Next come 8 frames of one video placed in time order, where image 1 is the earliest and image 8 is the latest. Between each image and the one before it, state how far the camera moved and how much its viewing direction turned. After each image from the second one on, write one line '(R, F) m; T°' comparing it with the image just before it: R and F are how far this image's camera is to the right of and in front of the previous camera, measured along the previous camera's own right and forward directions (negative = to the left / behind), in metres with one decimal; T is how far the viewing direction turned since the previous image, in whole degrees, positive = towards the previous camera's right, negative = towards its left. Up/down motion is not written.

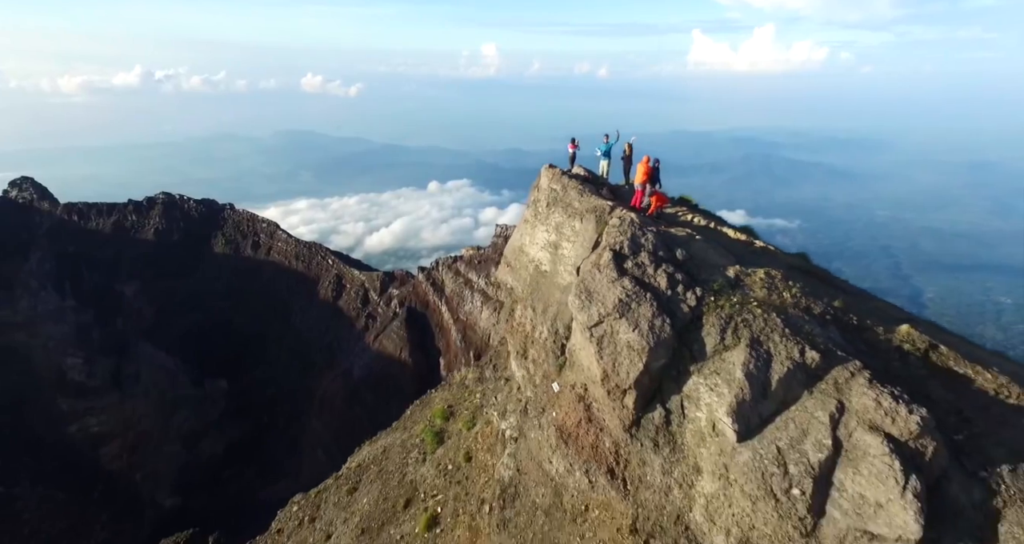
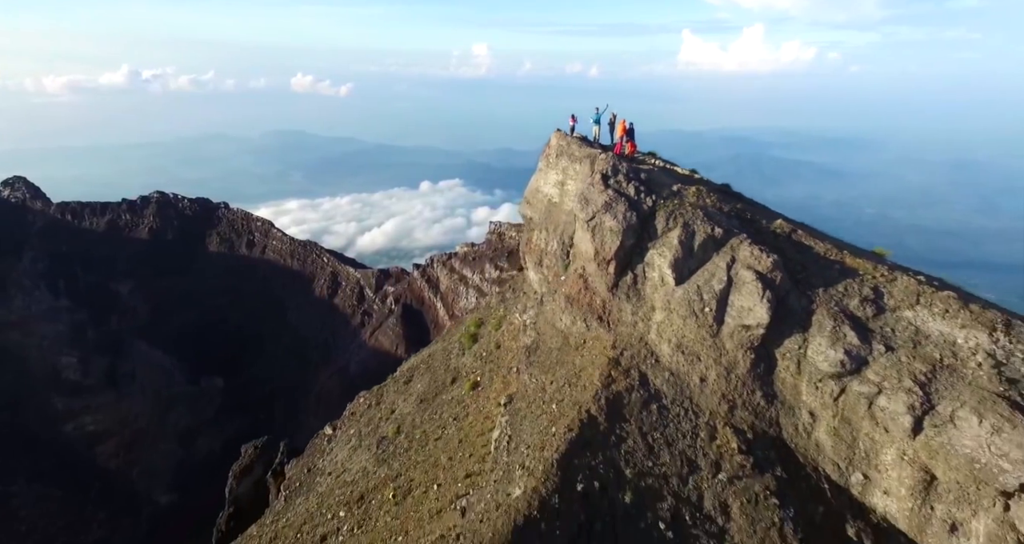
(-0.1, -0.5) m; +1°
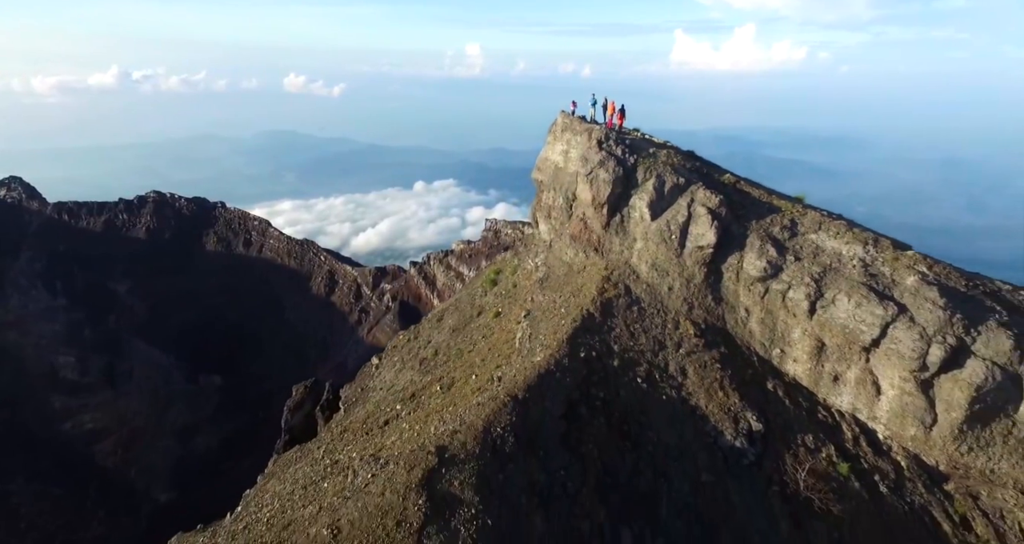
(-0.1, -0.5) m; +1°
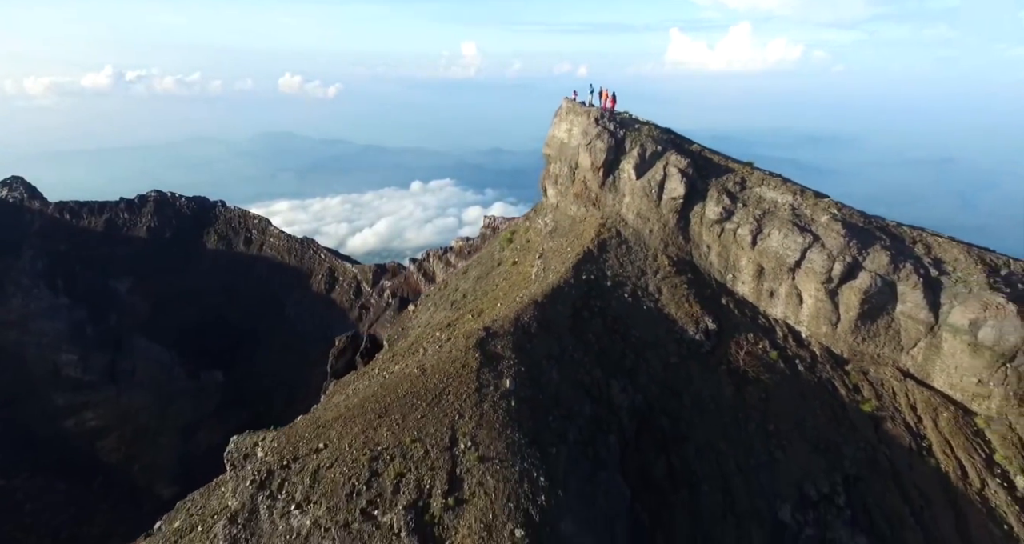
(-0.1, -0.6) m; 0°
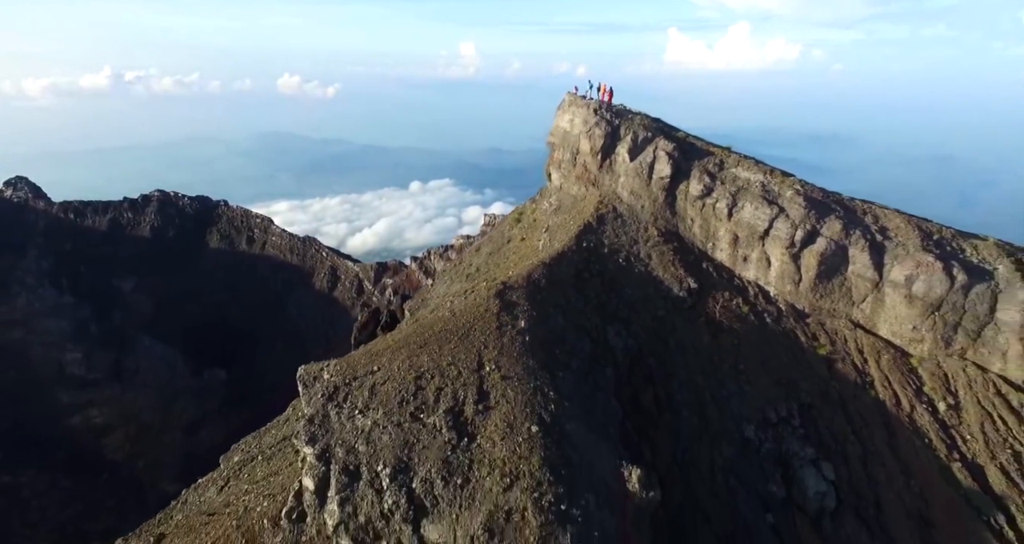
(-0.1, -0.5) m; 0°
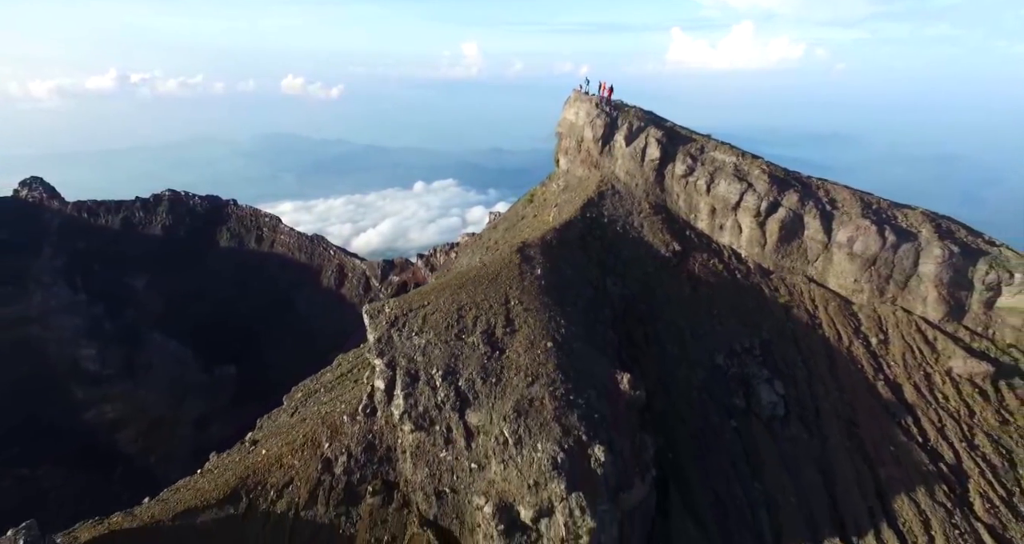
(-0.1, -0.8) m; 0°
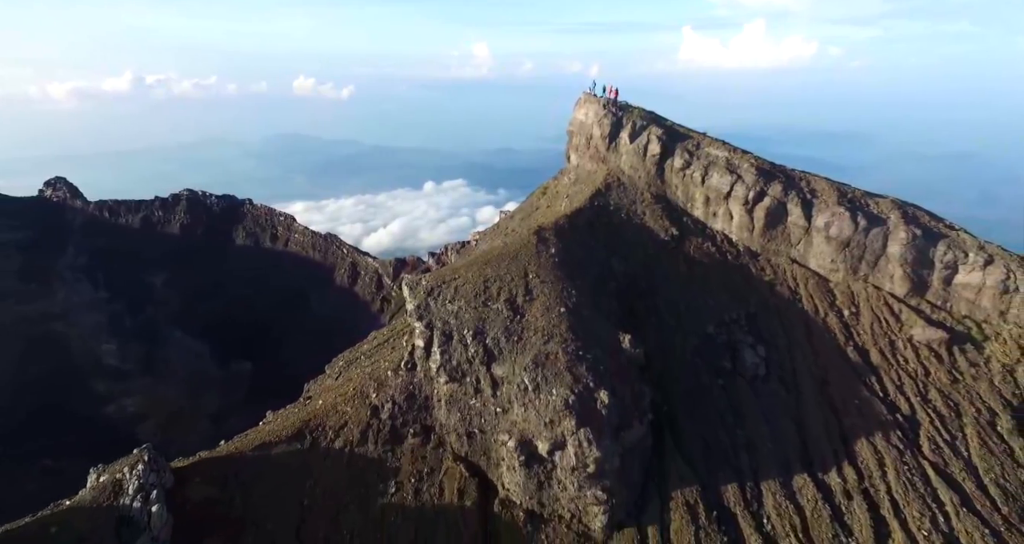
(-0.1, -0.6) m; -1°
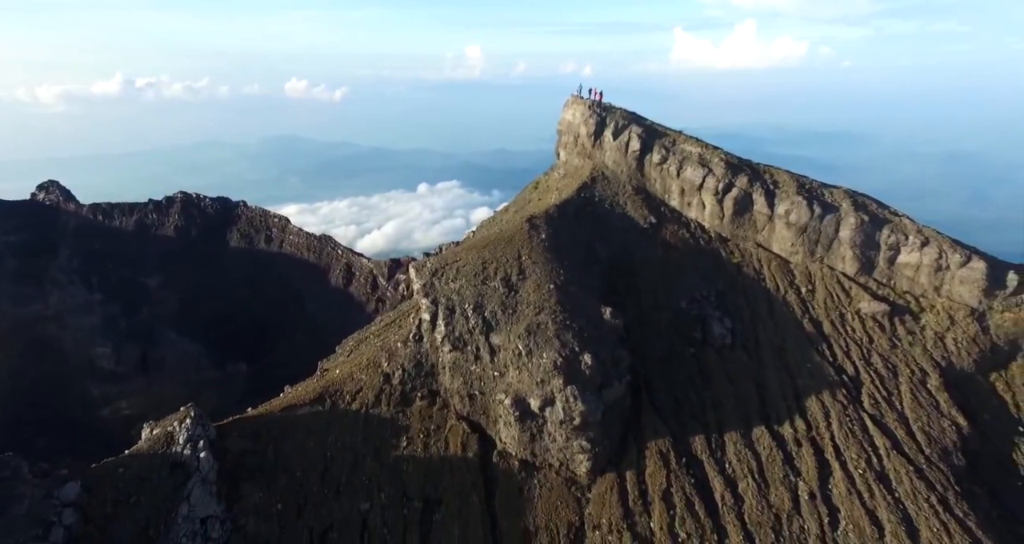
(0.0, -0.5) m; +1°
